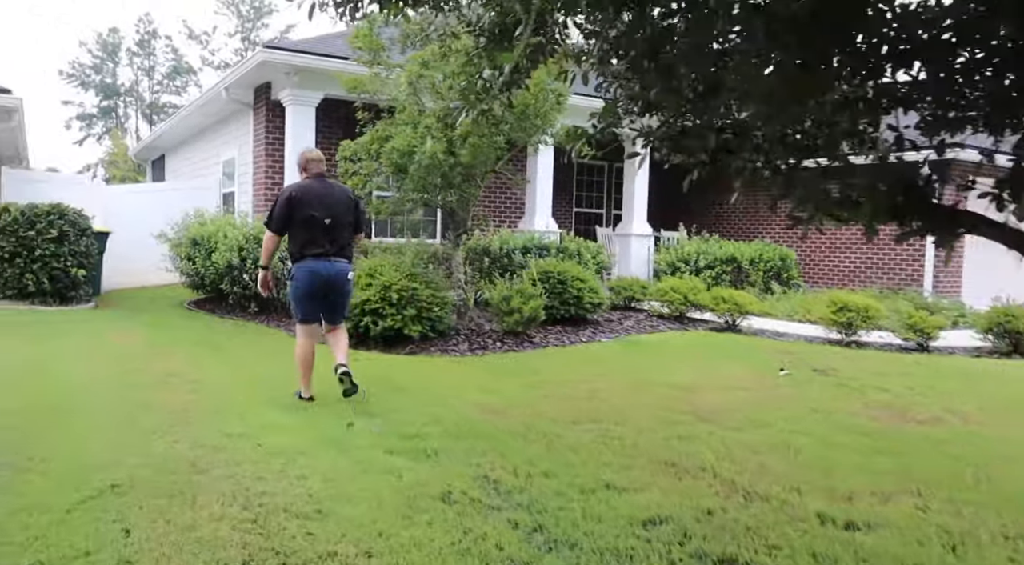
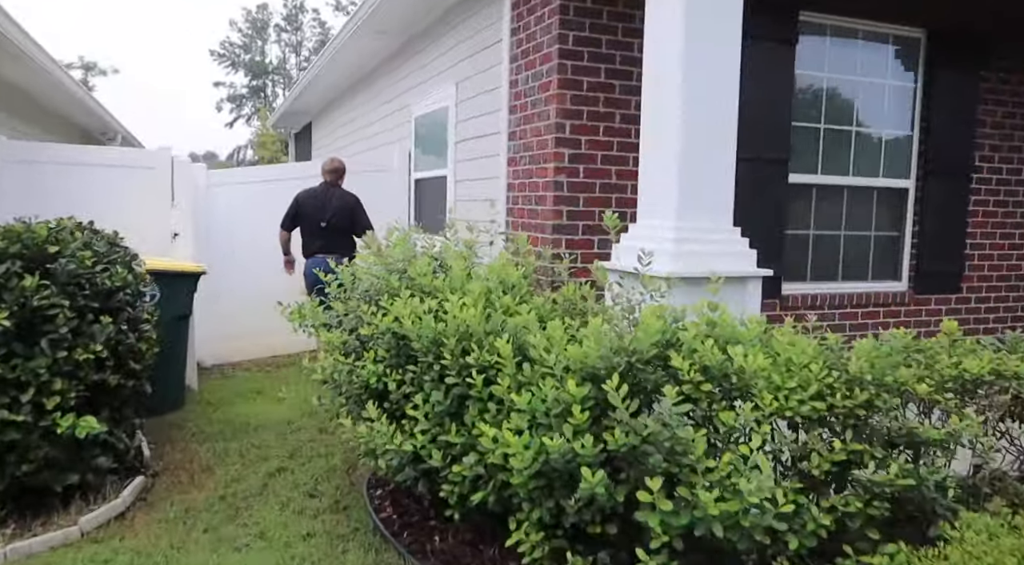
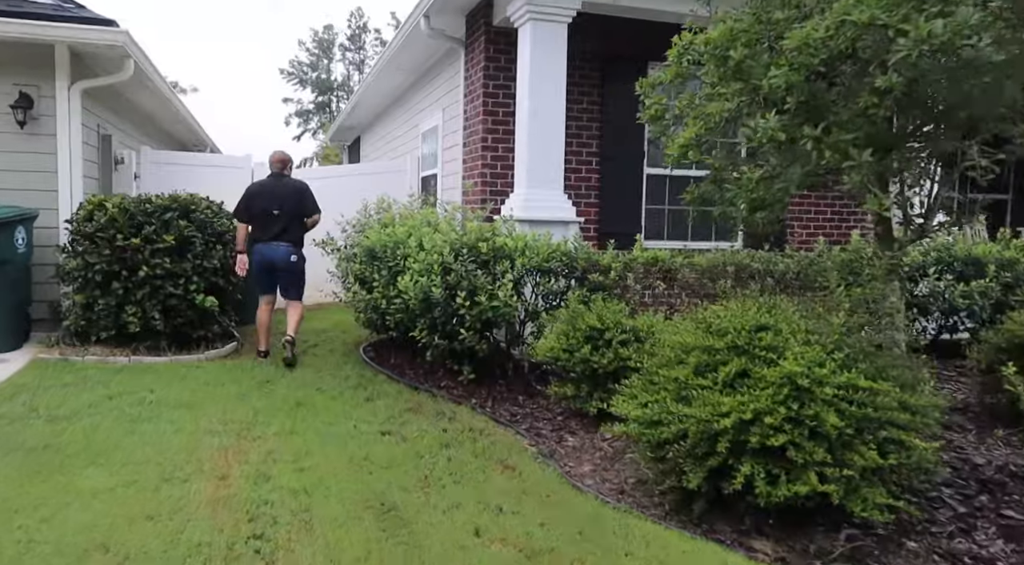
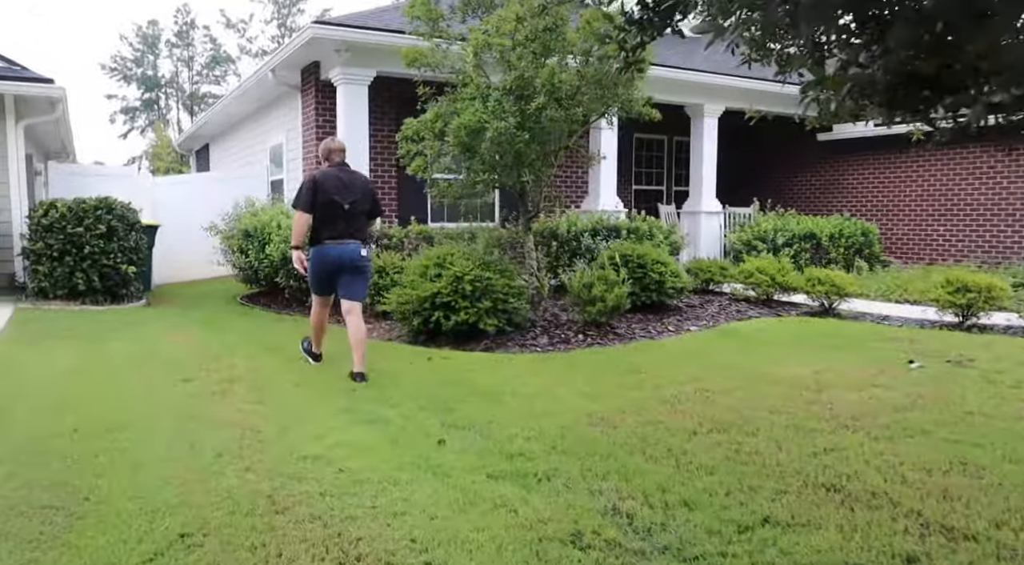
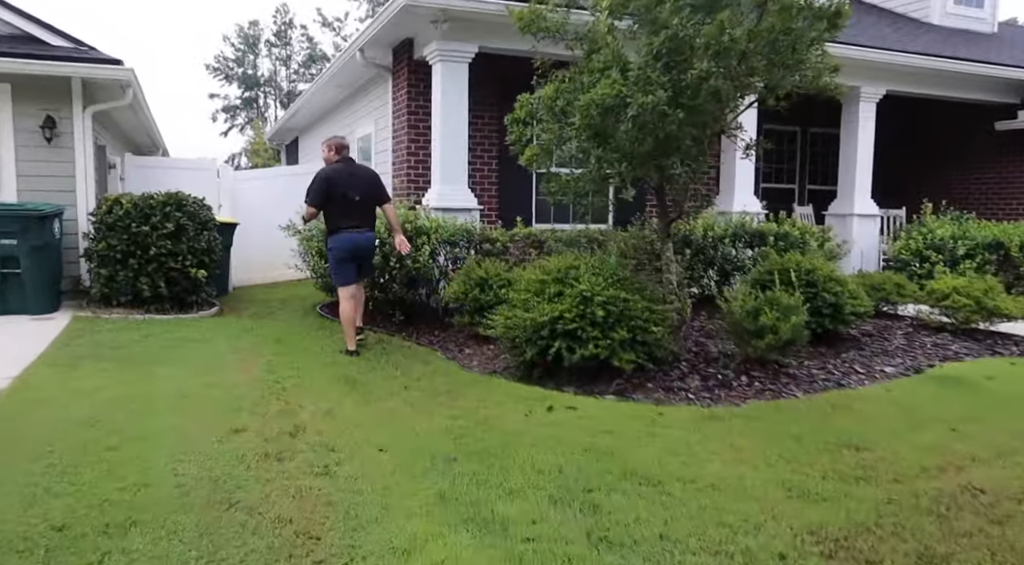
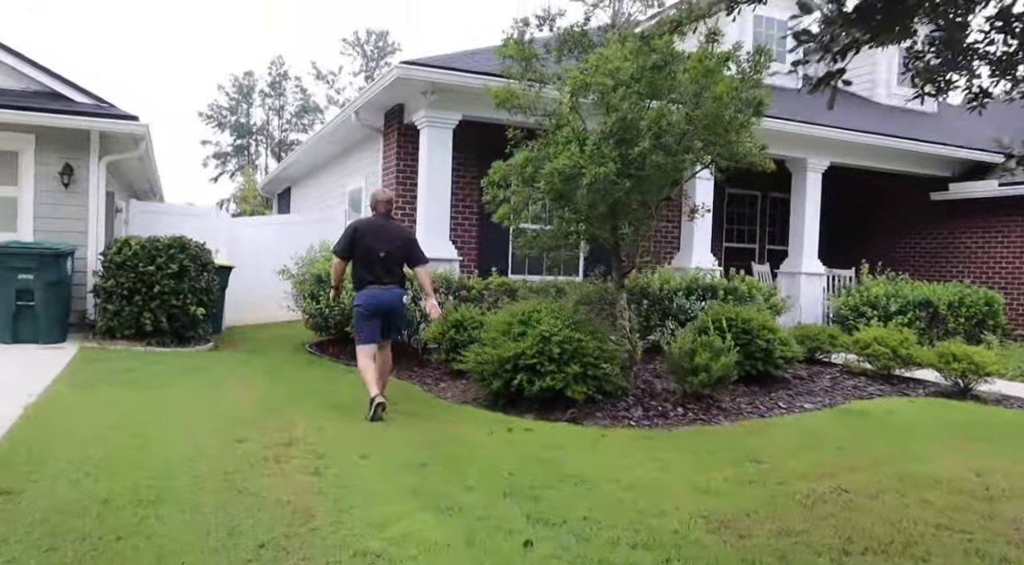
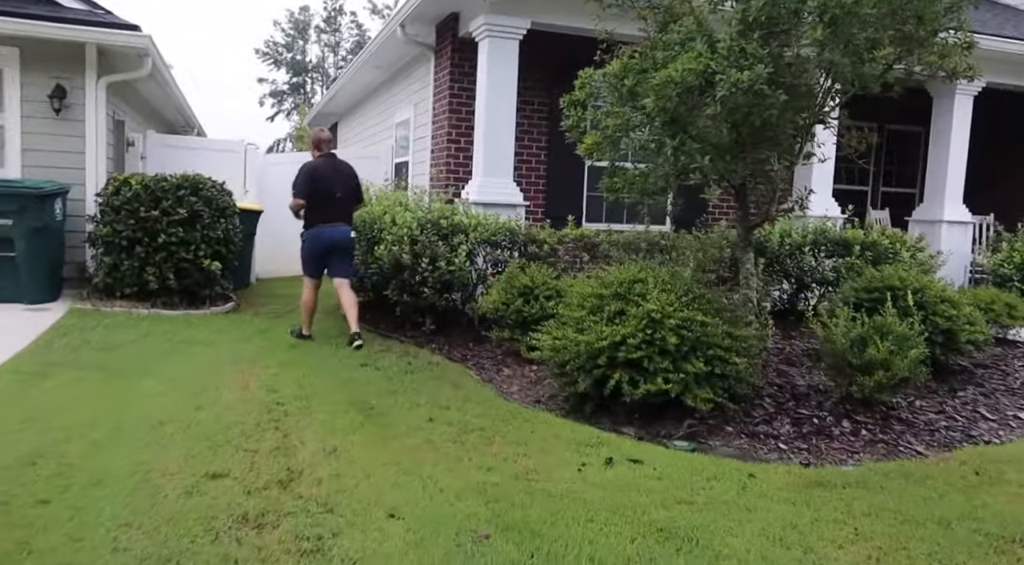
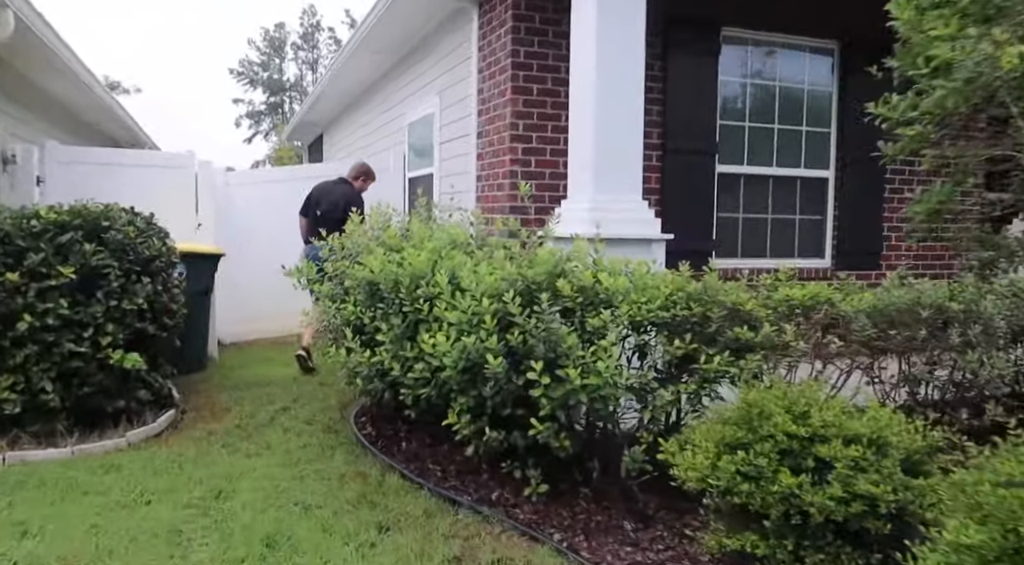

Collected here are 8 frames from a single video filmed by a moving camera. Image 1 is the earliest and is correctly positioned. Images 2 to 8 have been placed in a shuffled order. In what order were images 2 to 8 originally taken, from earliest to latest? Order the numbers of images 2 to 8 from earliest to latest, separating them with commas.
4, 6, 5, 7, 3, 8, 2
